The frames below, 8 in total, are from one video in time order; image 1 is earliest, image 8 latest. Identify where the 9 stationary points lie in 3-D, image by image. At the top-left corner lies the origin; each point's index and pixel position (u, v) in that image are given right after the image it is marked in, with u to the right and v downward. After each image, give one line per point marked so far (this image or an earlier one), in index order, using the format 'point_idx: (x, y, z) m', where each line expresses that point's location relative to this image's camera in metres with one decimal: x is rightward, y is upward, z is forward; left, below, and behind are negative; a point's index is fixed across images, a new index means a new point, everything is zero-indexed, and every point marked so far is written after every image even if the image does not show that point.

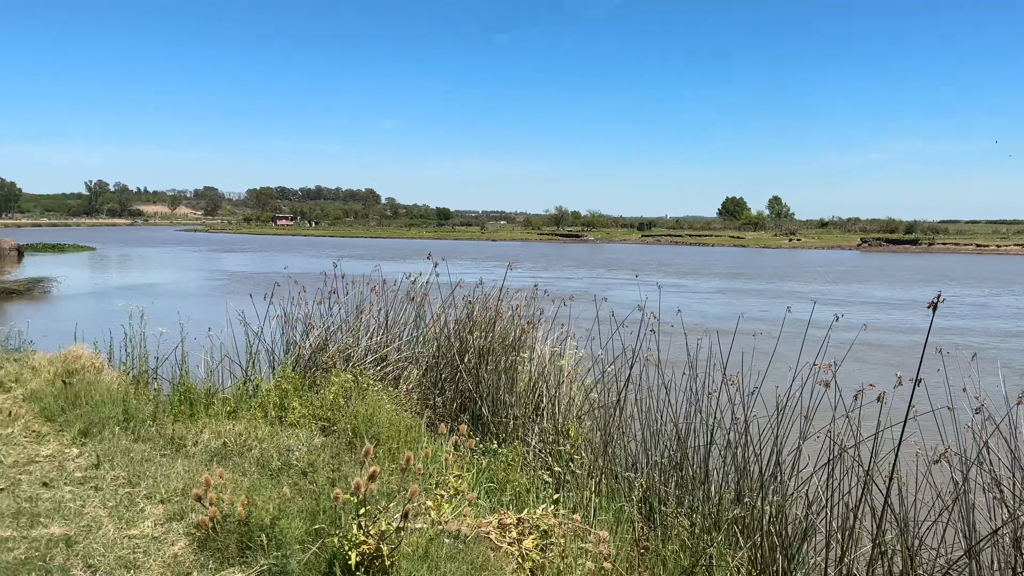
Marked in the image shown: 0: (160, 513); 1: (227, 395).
0: (-1.8, -1.2, +4.1) m
1: (-2.5, -0.9, +6.9) m
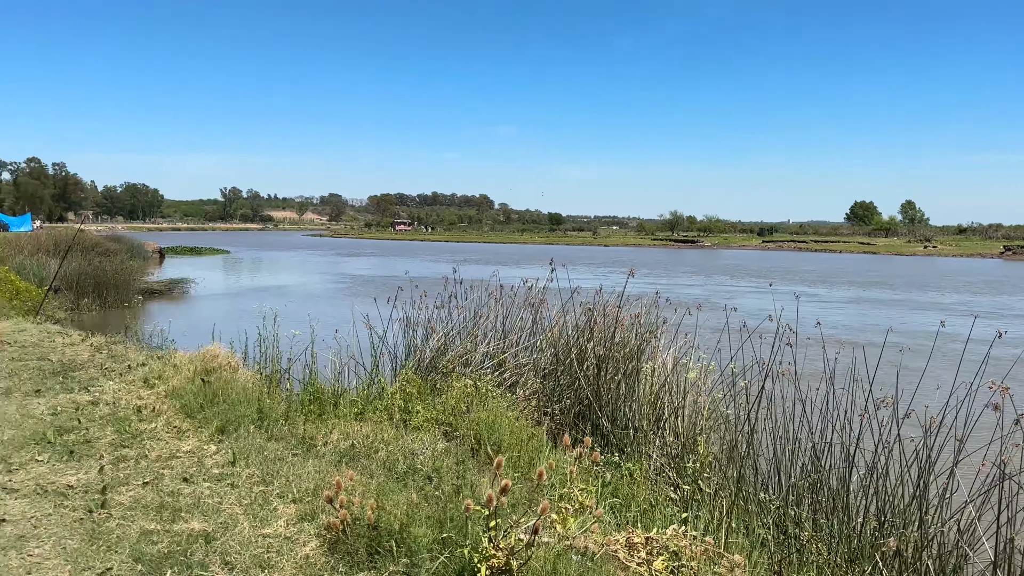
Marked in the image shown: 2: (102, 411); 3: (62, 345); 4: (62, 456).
0: (-1.1, -1.2, +4.2) m
1: (-1.4, -1.0, +7.1) m
2: (-3.4, -1.0, +6.6) m
3: (-5.8, -0.8, +10.4) m
4: (-3.0, -1.1, +5.3) m
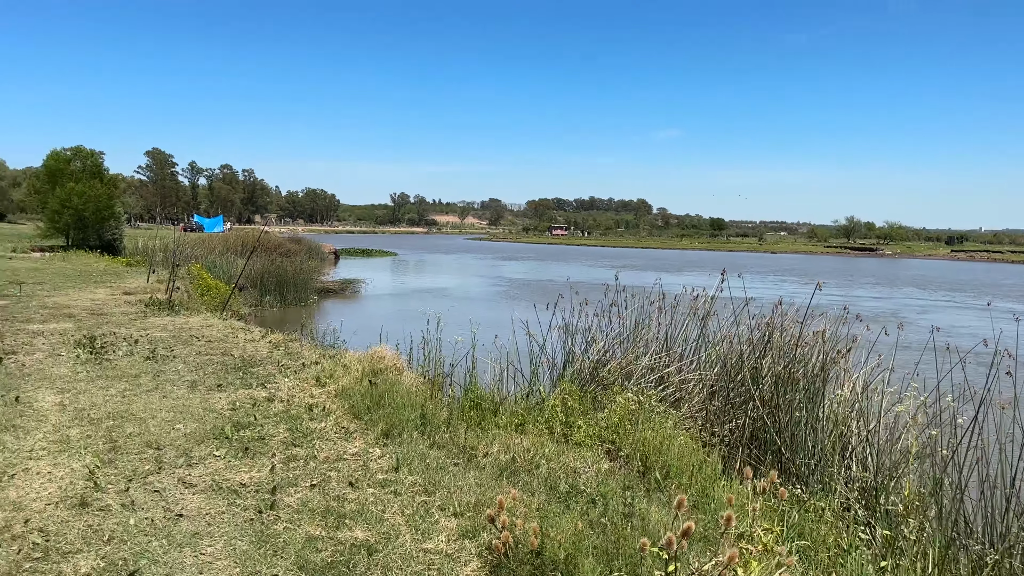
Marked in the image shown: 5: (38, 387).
0: (-0.3, -1.2, +4.1) m
1: (0.0, -1.0, +6.9) m
2: (-2.0, -1.0, +6.8) m
3: (-3.7, -0.7, +11.0) m
4: (-1.9, -1.1, +5.5) m
5: (-4.5, -1.0, +7.7) m
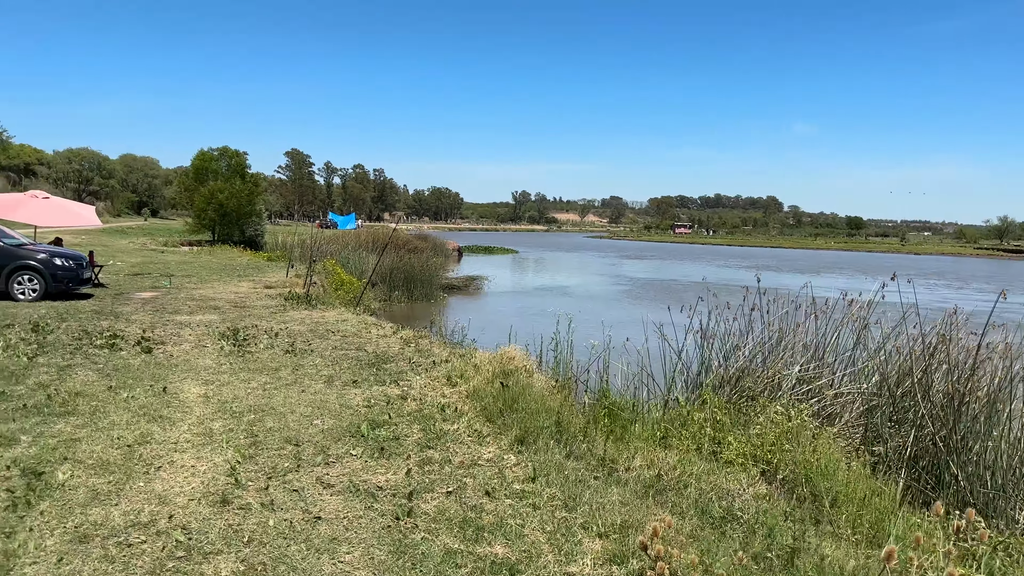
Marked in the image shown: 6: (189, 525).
0: (+0.4, -1.2, +3.8) m
1: (+1.1, -1.0, +6.5) m
2: (-0.9, -1.0, +6.7) m
3: (-1.9, -0.7, +11.1) m
4: (-0.9, -1.1, +5.4) m
5: (-3.2, -0.9, +8.0) m
6: (-1.7, -1.2, +4.1) m
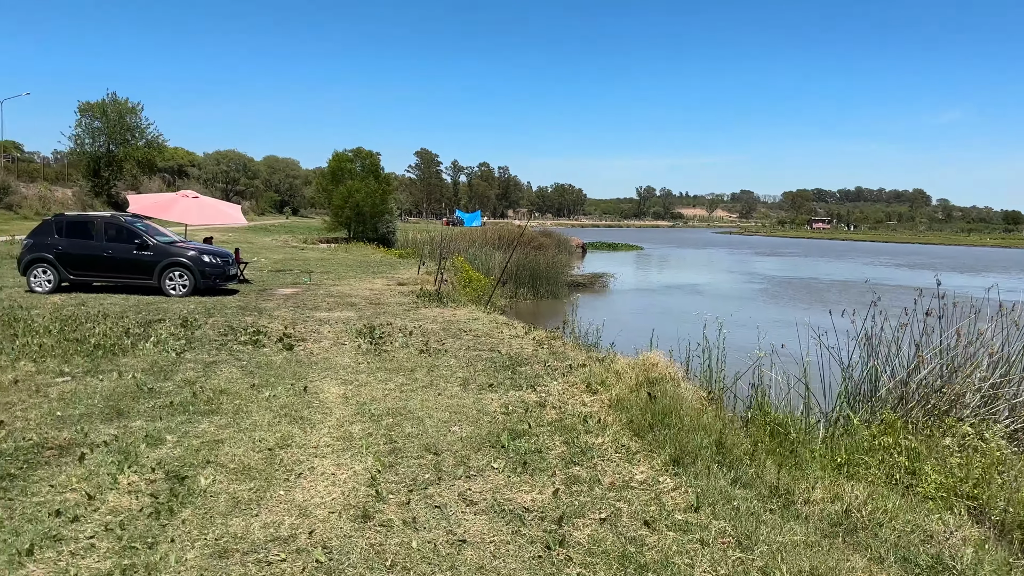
0: (+1.1, -1.3, +3.2) m
1: (+2.2, -1.1, +5.8) m
2: (+0.3, -1.0, +6.4) m
3: (-0.1, -0.7, +10.8) m
4: (0.0, -1.1, +5.0) m
5: (-1.9, -0.9, +7.9) m
6: (-0.9, -1.2, +3.9) m
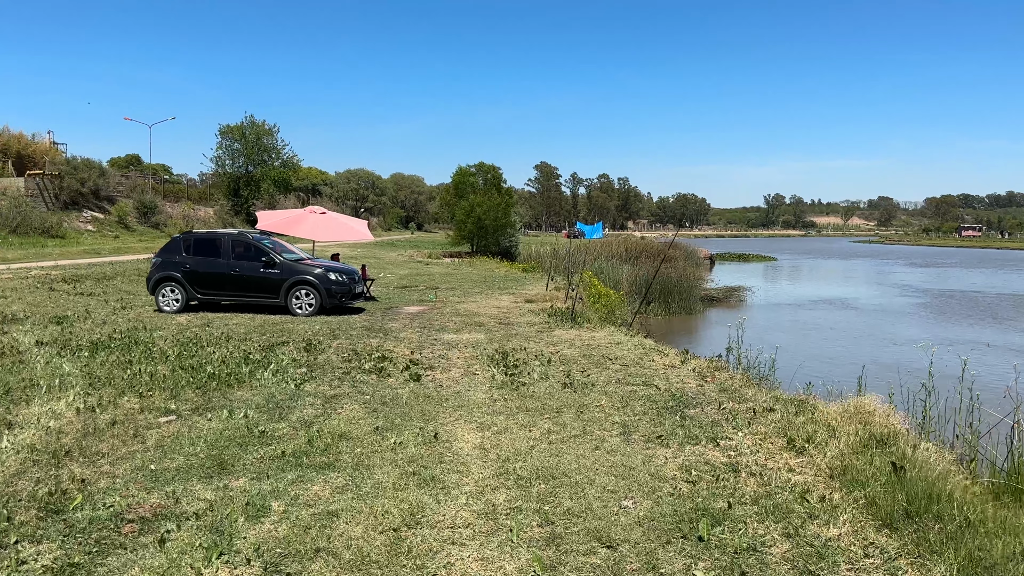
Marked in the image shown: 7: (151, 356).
0: (+1.8, -1.4, +1.6) m
1: (+3.3, -1.2, +4.0) m
2: (+1.4, -1.2, +4.8) m
3: (+1.7, -0.9, +9.3) m
4: (+1.0, -1.3, +3.6) m
5: (-0.5, -1.1, +6.7) m
6: (-0.1, -1.4, +2.6) m
7: (-4.3, -0.8, +9.6) m
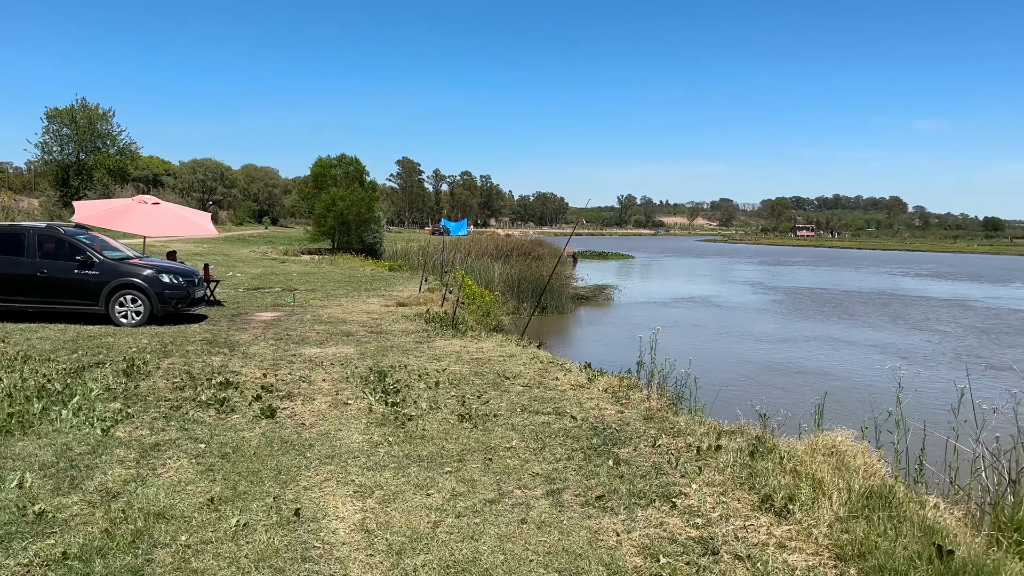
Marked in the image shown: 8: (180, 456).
0: (+1.9, -1.5, +0.4) m
1: (+3.0, -1.3, +3.0) m
2: (+1.0, -1.3, +3.5) m
3: (+0.6, -1.0, +8.0) m
4: (+0.8, -1.4, +2.2) m
5: (-1.2, -1.2, +5.0) m
6: (-0.1, -1.5, +1.0) m
7: (-5.4, -0.9, +7.2) m
8: (-2.3, -1.2, +5.6) m
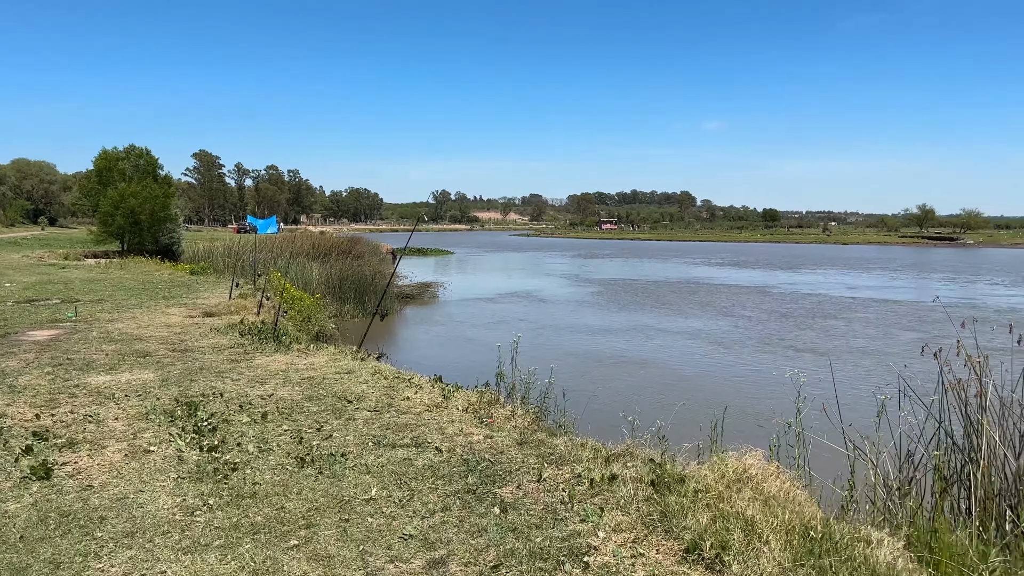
0: (+2.3, -1.5, -0.1) m
1: (+2.7, -1.3, +2.7) m
2: (+0.7, -1.3, +2.7) m
3: (-0.8, -1.1, +7.0) m
4: (+0.8, -1.5, +1.4) m
5: (-1.8, -1.3, +3.7) m
6: (+0.2, -1.6, 0.0) m
7: (-6.5, -1.2, +4.9) m
8: (-3.0, -1.3, +4.0) m
